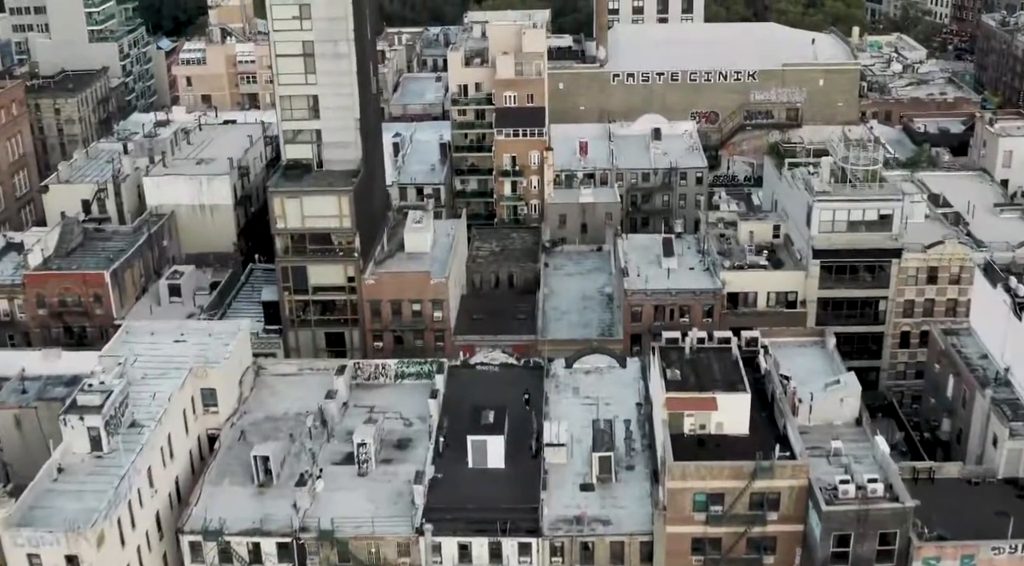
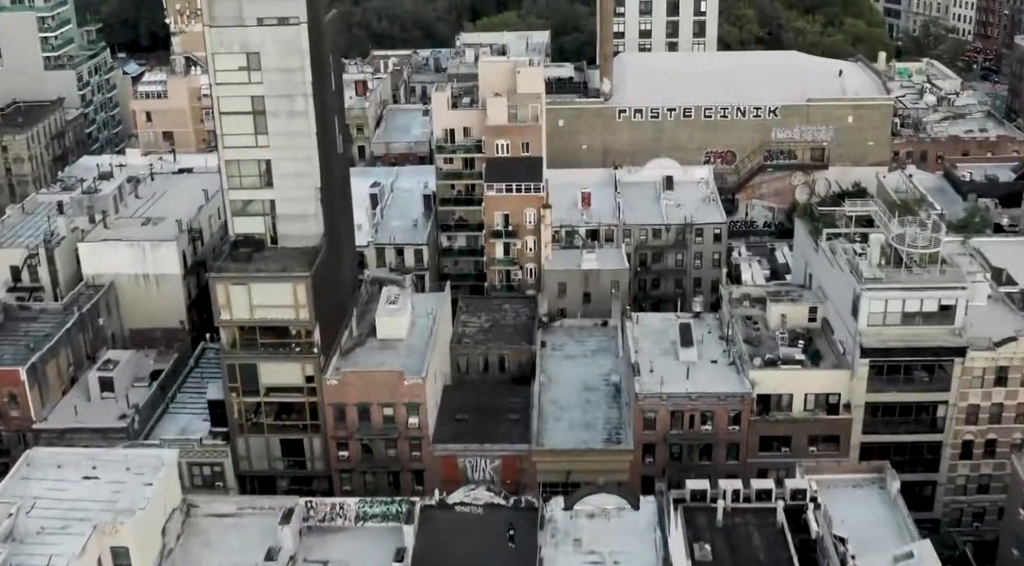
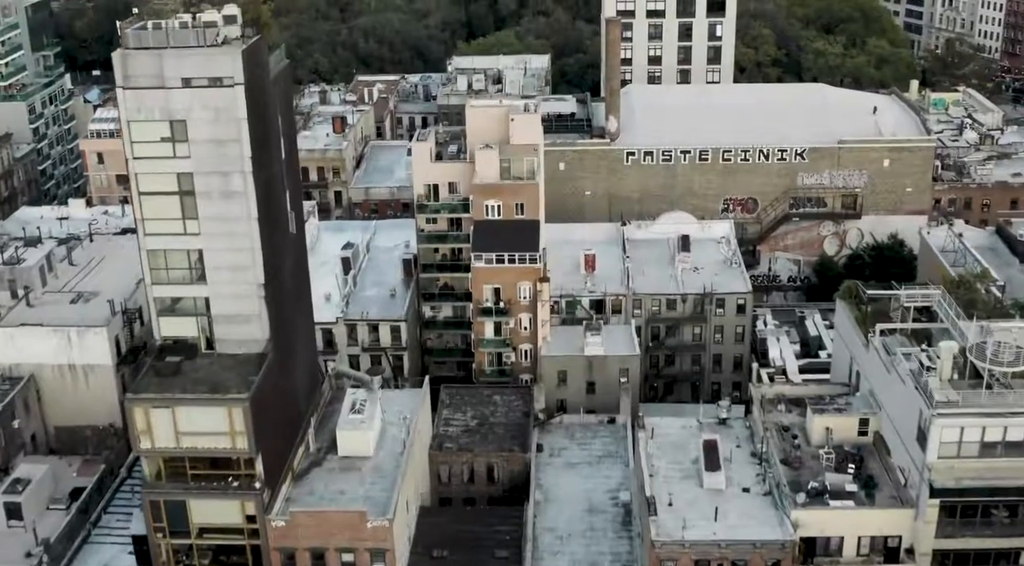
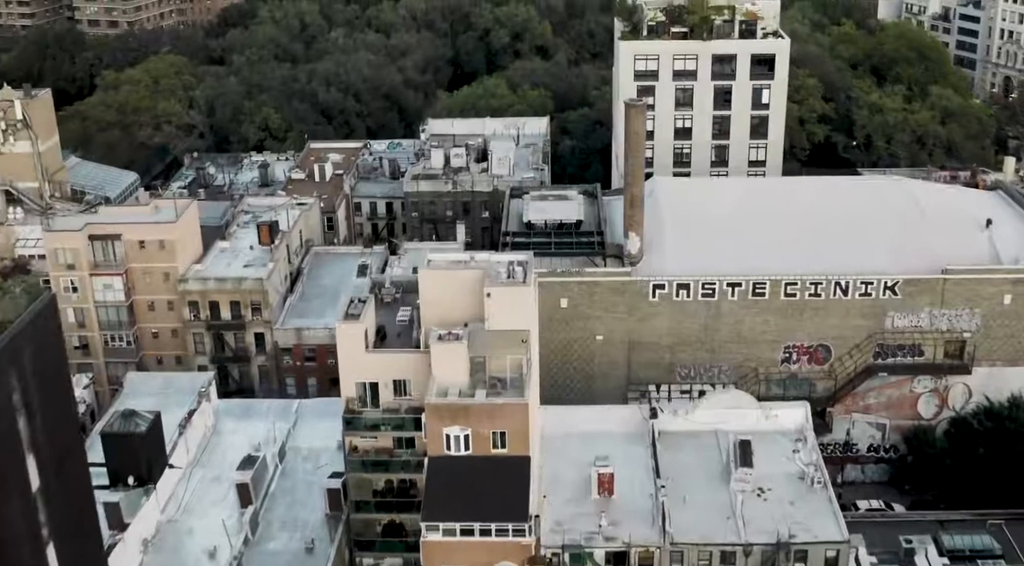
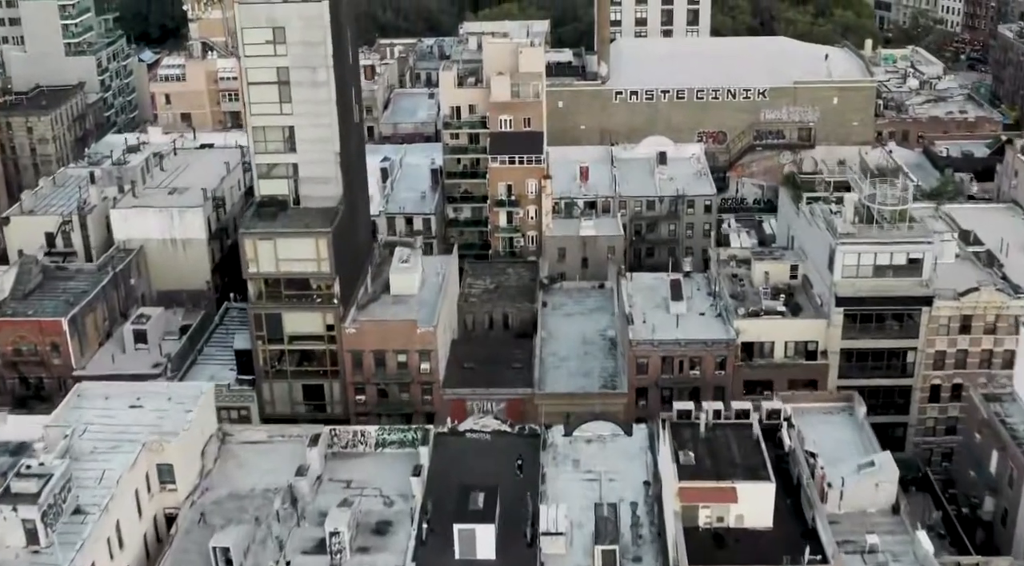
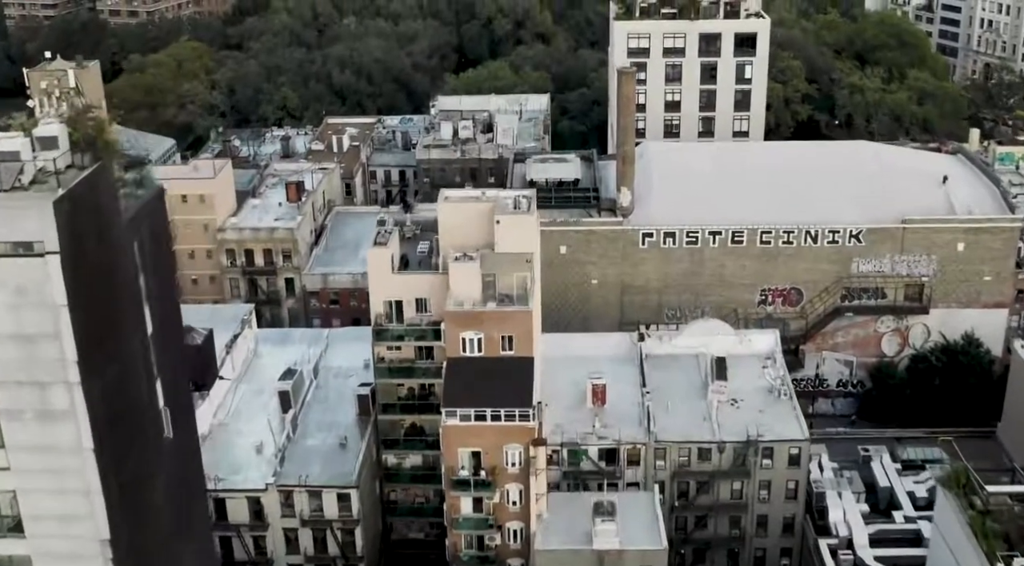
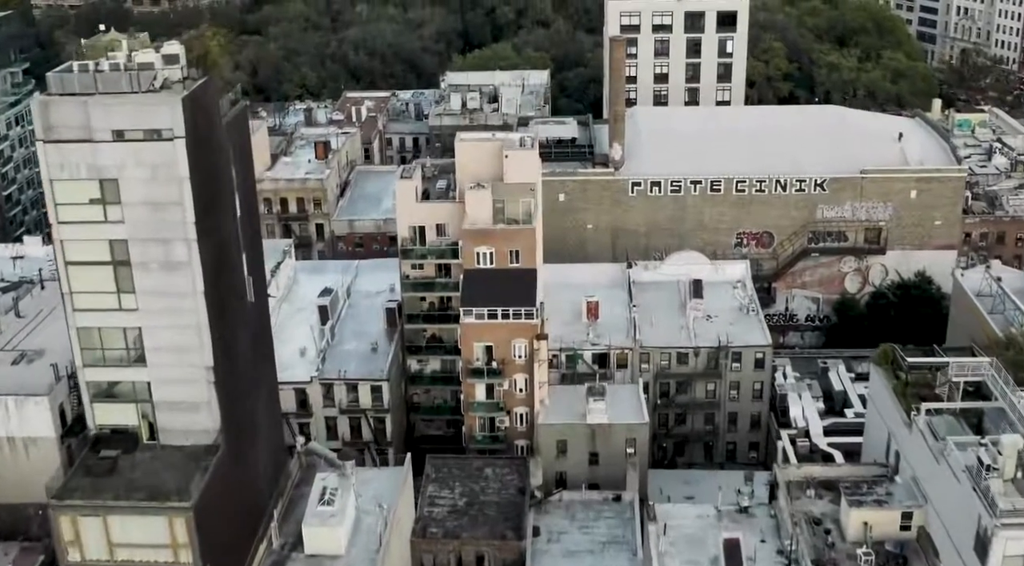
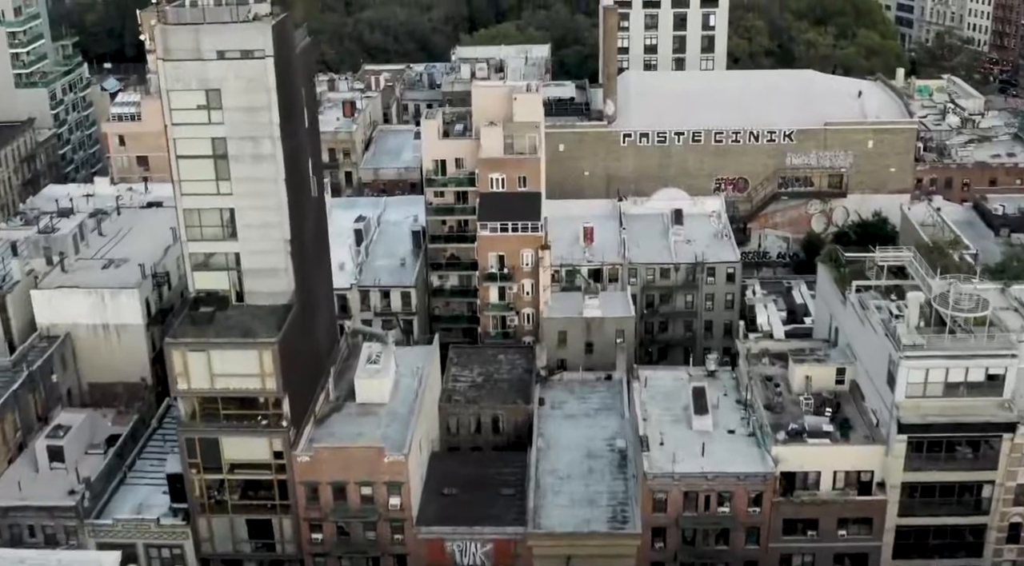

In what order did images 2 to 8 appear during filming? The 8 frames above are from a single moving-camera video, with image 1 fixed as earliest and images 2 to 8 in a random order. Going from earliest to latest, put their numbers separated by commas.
5, 2, 8, 3, 7, 6, 4
